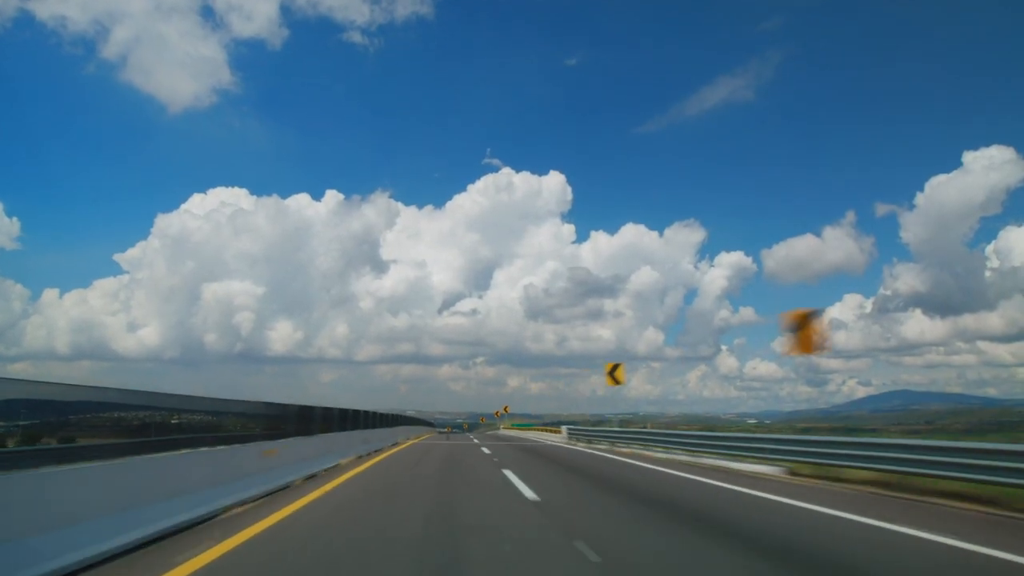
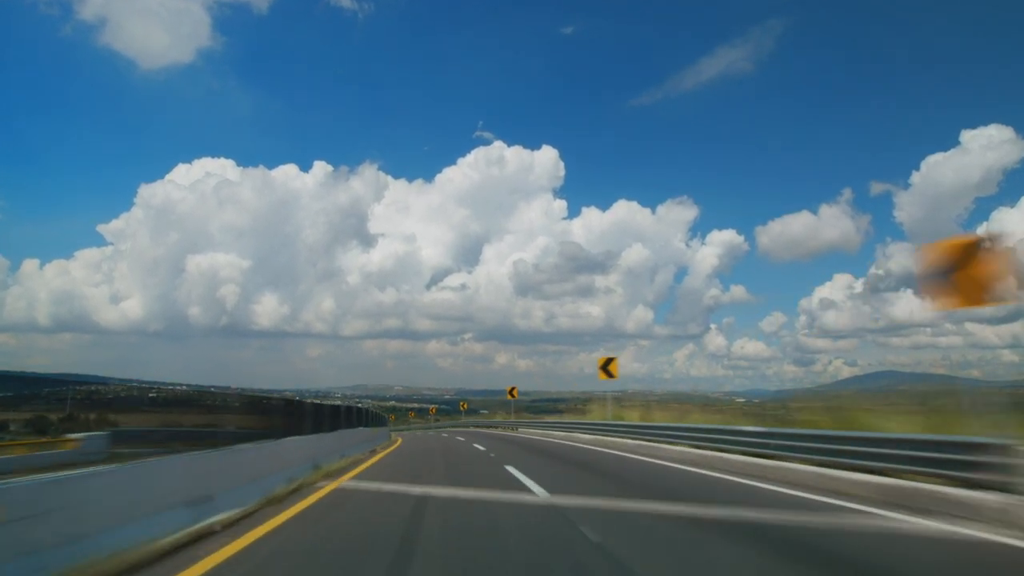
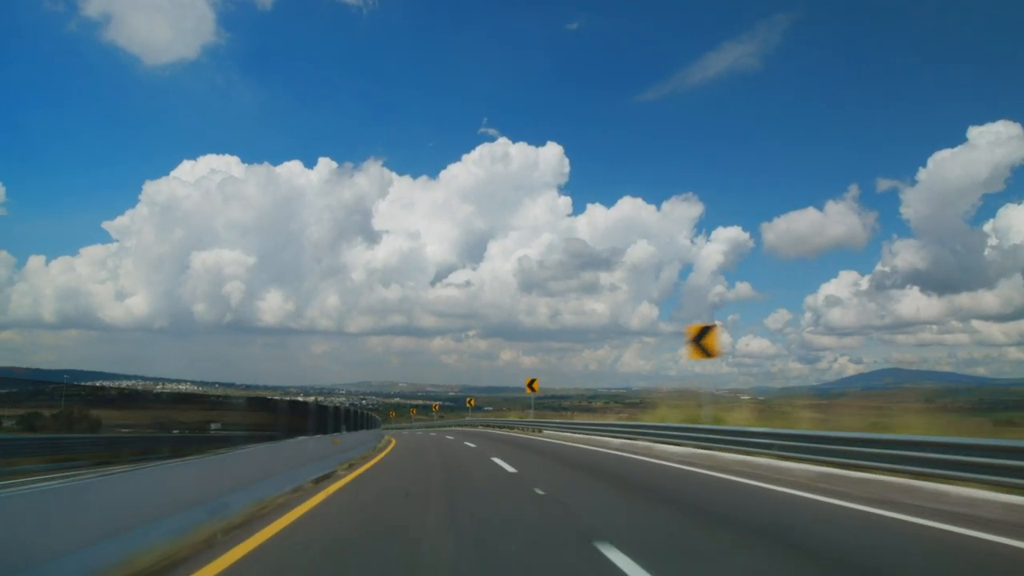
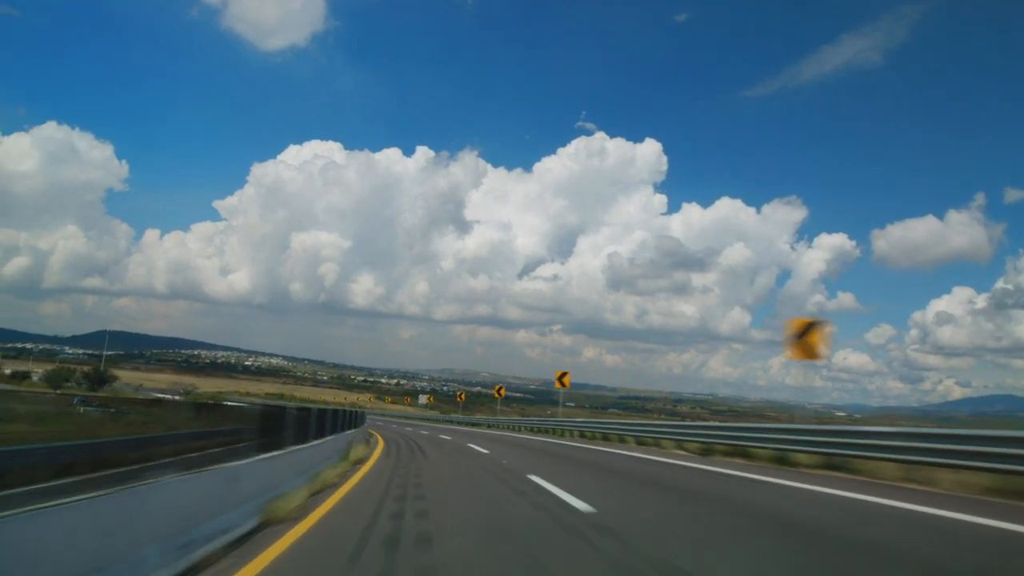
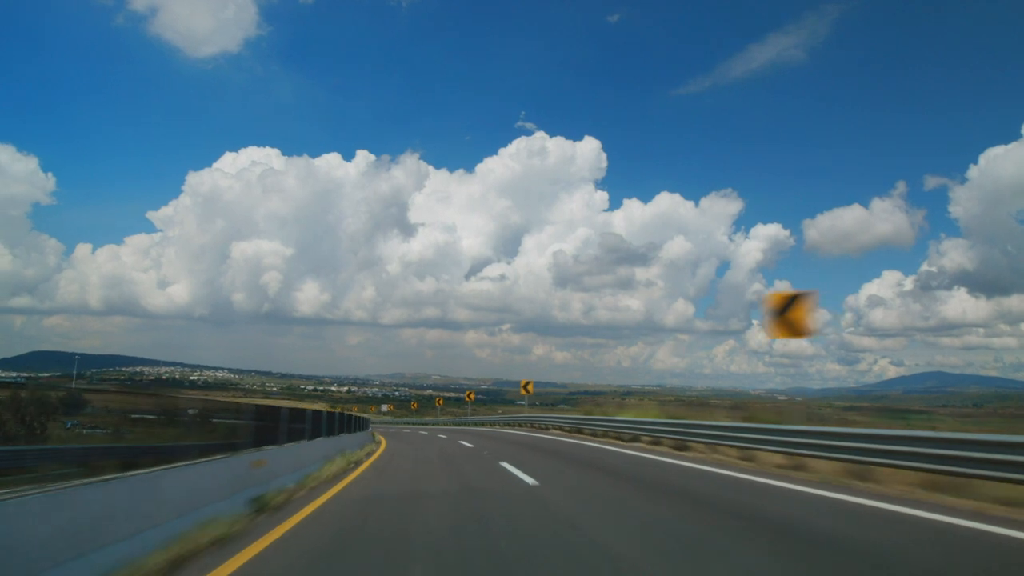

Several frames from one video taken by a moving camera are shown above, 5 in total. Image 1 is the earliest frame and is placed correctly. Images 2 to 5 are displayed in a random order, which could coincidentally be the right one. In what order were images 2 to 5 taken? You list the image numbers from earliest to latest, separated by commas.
2, 3, 5, 4
